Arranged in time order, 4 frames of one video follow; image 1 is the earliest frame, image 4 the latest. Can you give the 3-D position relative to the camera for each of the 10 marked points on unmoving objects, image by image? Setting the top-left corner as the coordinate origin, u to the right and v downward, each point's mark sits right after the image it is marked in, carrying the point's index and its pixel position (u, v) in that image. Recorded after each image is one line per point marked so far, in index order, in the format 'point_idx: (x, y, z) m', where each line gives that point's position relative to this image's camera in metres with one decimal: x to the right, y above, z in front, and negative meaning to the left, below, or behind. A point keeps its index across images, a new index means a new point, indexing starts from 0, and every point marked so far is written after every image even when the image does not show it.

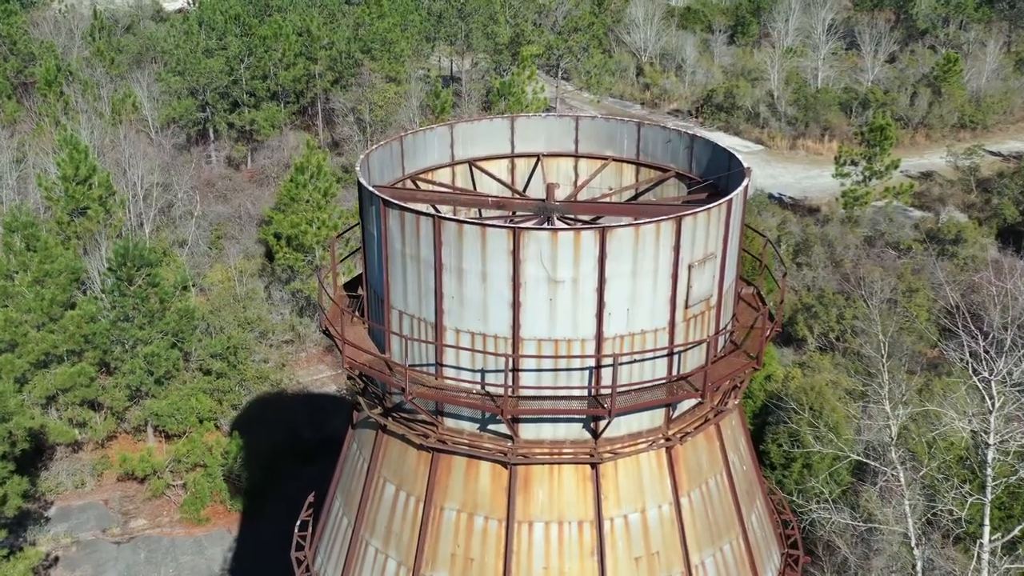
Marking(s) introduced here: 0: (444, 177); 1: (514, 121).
0: (-1.2, +1.9, +16.7) m
1: (0.0, +3.0, +17.1) m
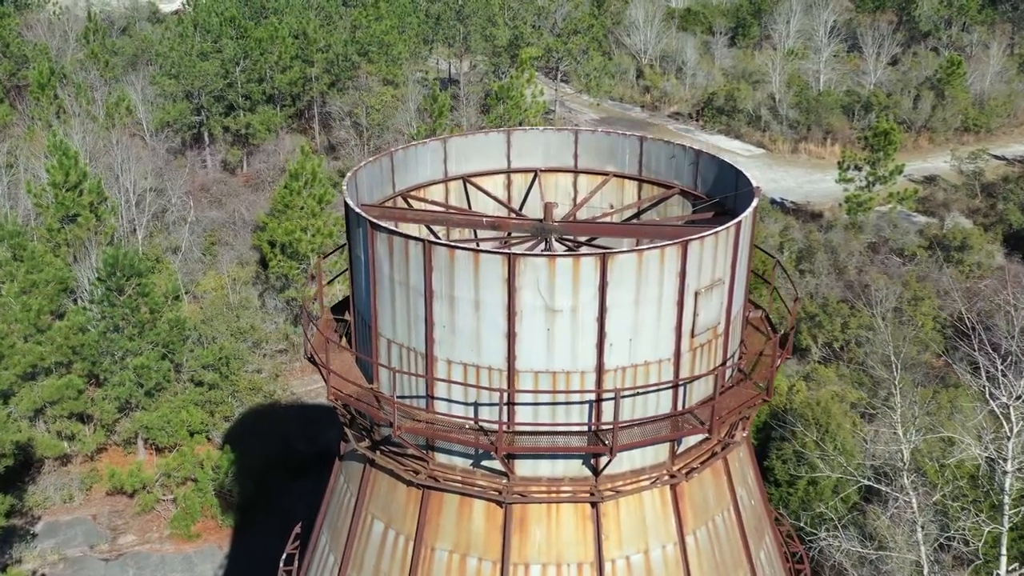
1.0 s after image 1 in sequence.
0: (-1.3, +1.6, +16.0) m
1: (0.0, +2.7, +16.3) m
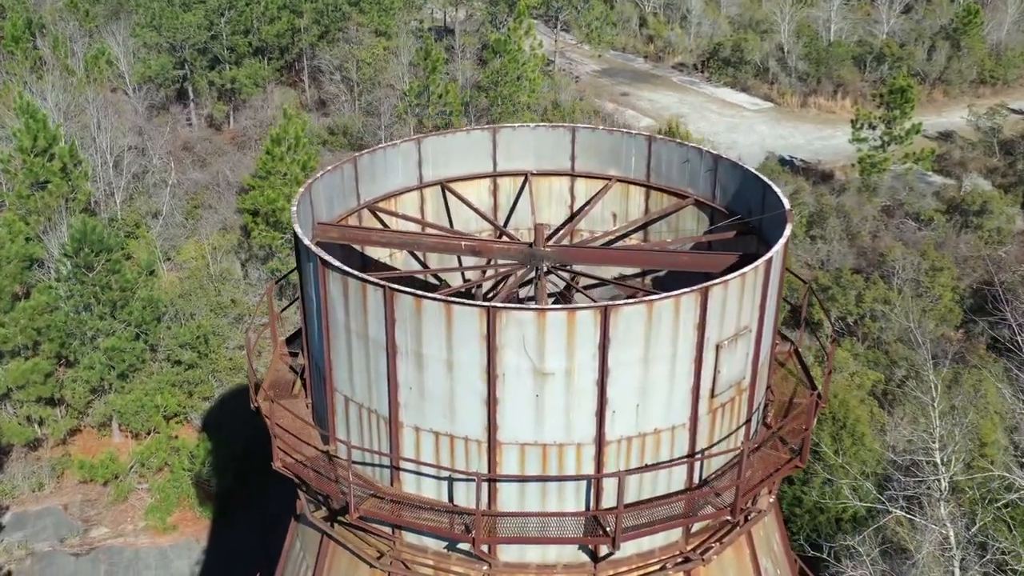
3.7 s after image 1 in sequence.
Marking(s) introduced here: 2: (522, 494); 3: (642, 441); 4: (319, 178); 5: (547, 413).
0: (-1.5, +1.3, +13.7) m
1: (-0.2, +2.4, +13.9) m
2: (+0.1, -2.2, +9.8) m
3: (+1.4, -1.6, +9.7) m
4: (-2.5, +1.4, +11.8) m
5: (+0.4, -1.3, +9.4) m
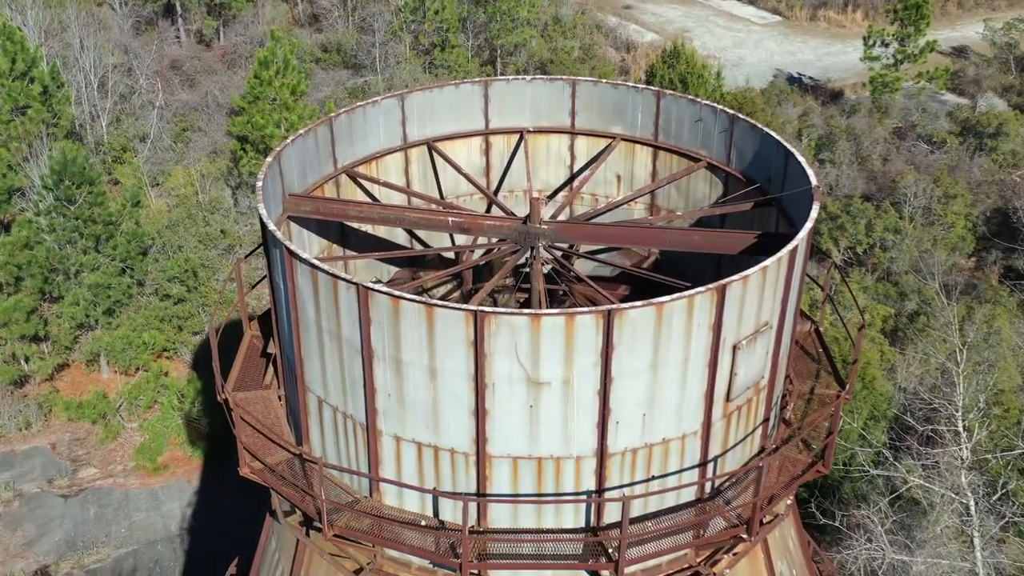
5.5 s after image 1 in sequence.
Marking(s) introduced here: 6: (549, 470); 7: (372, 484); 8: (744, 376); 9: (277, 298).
0: (-1.6, +1.7, +12.4) m
1: (-0.3, +2.8, +12.5) m
2: (0.0, -2.1, +8.9) m
3: (+1.3, -1.5, +8.7) m
4: (-2.6, +1.7, +10.5) m
5: (+0.3, -1.2, +8.3) m
6: (+0.3, -1.7, +8.6) m
7: (-1.4, -1.9, +9.3) m
8: (+2.2, -0.8, +8.9) m
9: (-2.5, -0.1, +9.6) m
